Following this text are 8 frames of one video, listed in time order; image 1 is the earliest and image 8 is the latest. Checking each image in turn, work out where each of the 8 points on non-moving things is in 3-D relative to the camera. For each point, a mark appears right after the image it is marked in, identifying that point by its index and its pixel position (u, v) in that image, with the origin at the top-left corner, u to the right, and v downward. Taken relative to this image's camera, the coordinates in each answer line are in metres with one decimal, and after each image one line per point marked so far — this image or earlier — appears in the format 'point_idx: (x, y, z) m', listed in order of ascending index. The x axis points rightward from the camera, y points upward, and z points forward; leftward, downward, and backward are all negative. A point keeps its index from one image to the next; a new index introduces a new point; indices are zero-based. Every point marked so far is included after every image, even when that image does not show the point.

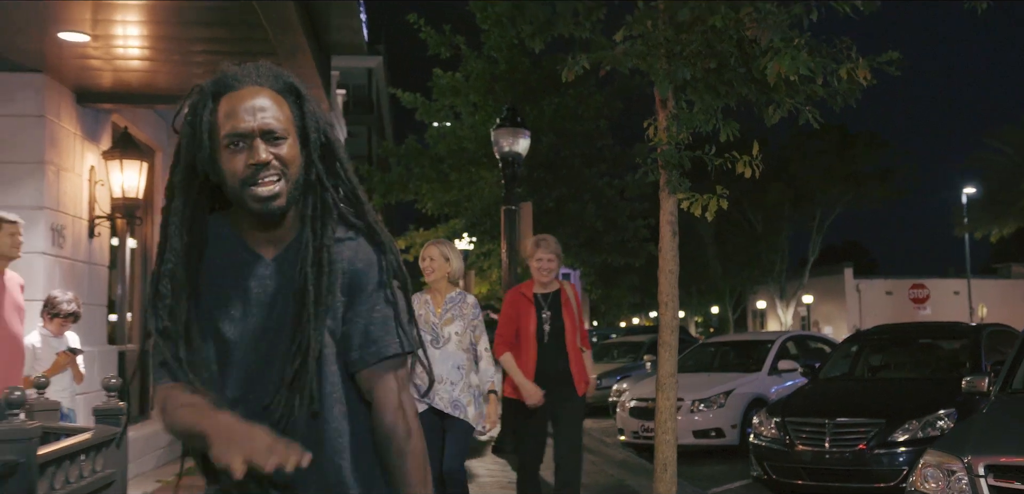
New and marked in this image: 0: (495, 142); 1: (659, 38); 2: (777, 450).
0: (-0.2, +1.4, +14.1) m
1: (+1.0, +1.5, +7.3) m
2: (+2.6, -2.0, +9.9) m
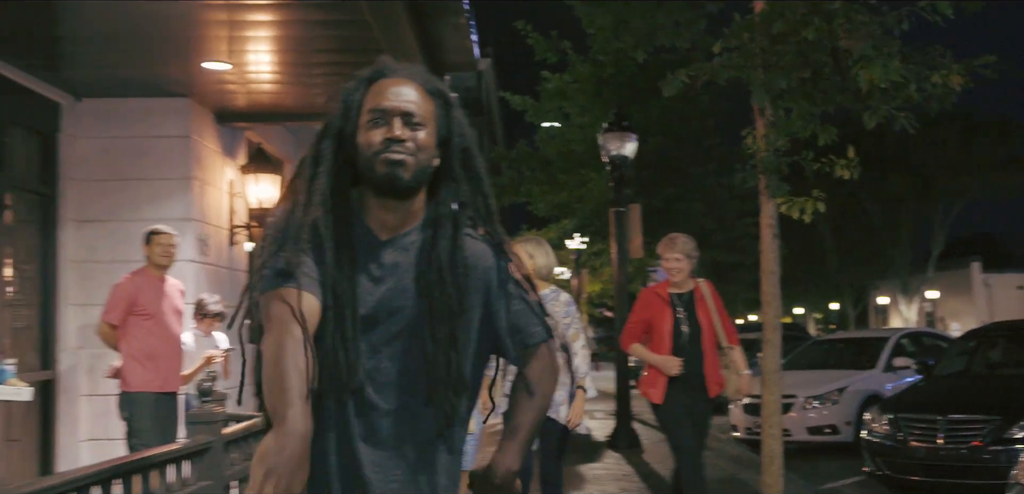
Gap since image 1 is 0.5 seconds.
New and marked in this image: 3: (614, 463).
0: (+1.3, +1.4, +14.4) m
1: (+1.8, +1.5, +7.6) m
2: (+3.7, -2.0, +10.0) m
3: (+1.1, -2.3, +11.0) m
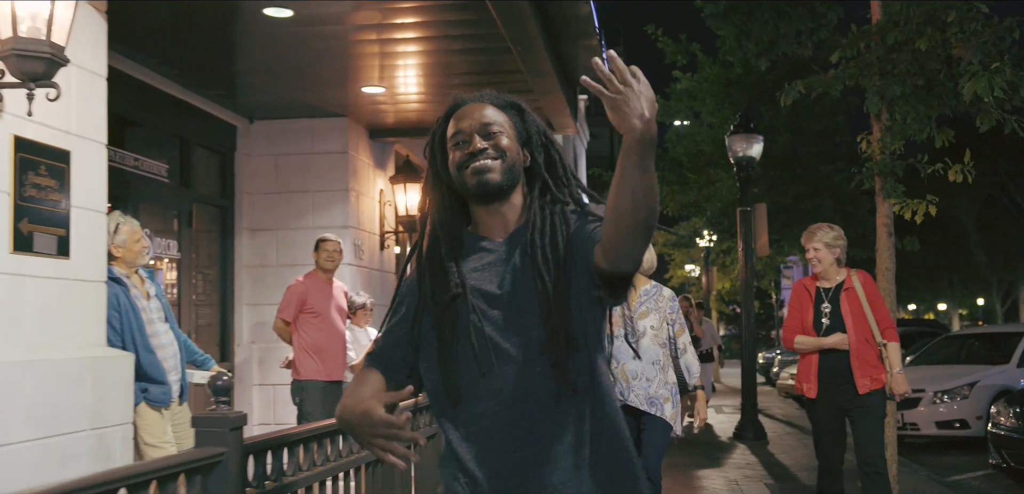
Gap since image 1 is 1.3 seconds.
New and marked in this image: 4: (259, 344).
0: (+3.2, +1.4, +14.9) m
1: (+2.8, +1.5, +8.1) m
2: (+5.0, -1.9, +10.2) m
3: (+2.6, -2.3, +11.5) m
4: (-2.5, -0.9, +10.1) m
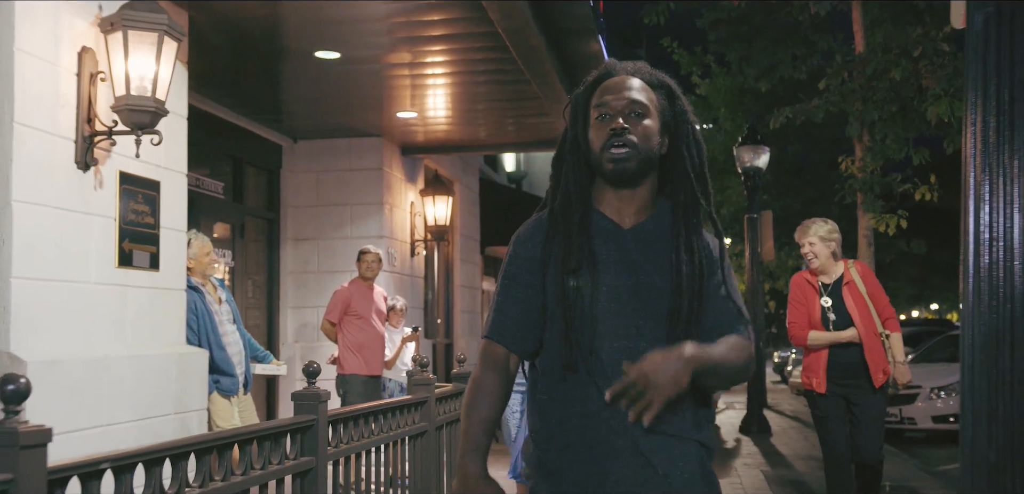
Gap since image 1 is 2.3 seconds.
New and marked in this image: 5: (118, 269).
0: (+3.5, +1.4, +15.8) m
1: (+3.0, +1.4, +9.0) m
2: (+5.2, -2.0, +11.1) m
3: (+2.8, -2.4, +12.5) m
4: (-2.3, -1.0, +11.1) m
5: (-2.2, -0.1, +5.8) m
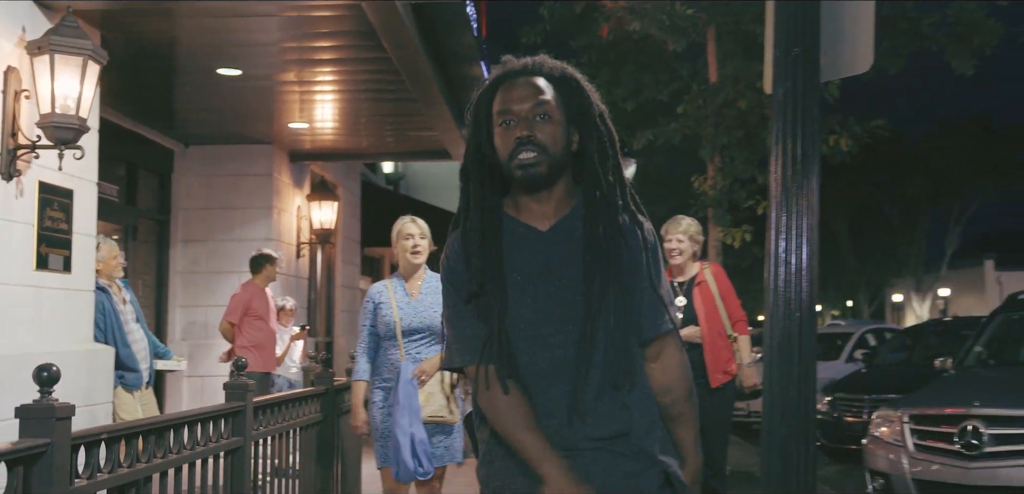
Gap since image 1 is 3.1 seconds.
0: (+1.5, +1.3, +16.9) m
1: (+1.9, +1.3, +10.0) m
2: (+3.8, -2.1, +12.4) m
3: (+1.2, -2.5, +13.5) m
4: (-3.6, -1.0, +11.5) m
5: (-2.9, -0.2, +6.3) m
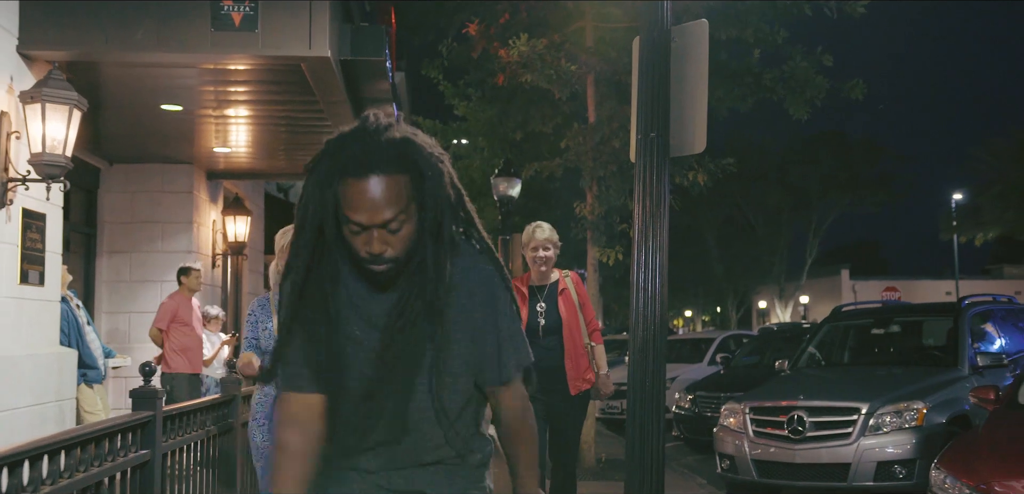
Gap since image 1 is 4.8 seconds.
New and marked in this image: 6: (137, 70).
0: (-0.3, +1.1, +18.4) m
1: (+0.8, +1.1, +11.6) m
2: (+2.4, -2.3, +14.2) m
3: (-0.2, -2.7, +14.9) m
4: (-4.8, -1.2, +12.5) m
5: (-3.5, -0.3, +7.3) m
6: (-3.1, +1.5, +8.6) m
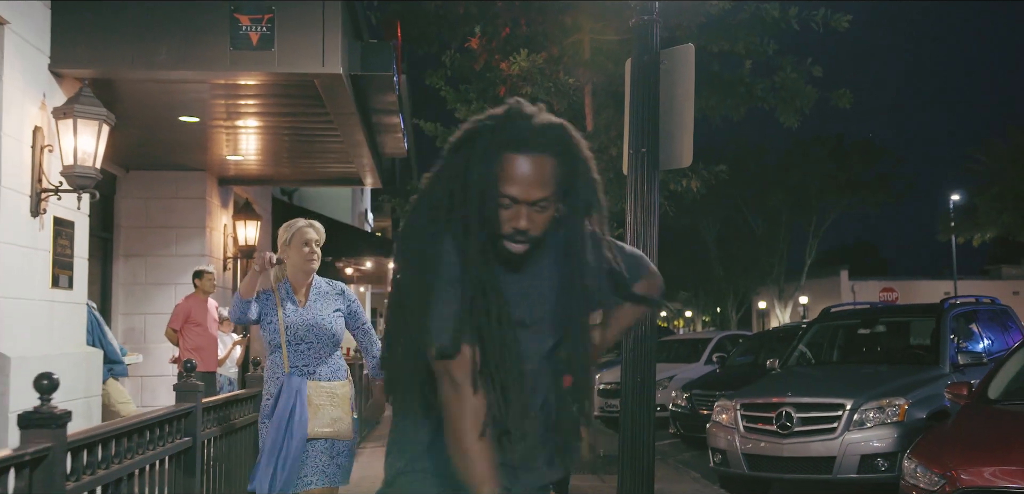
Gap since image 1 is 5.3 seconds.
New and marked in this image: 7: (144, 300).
0: (-0.3, +1.0, +18.8) m
1: (+0.8, +1.1, +12.1) m
2: (+2.5, -2.4, +14.6) m
3: (-0.2, -2.7, +15.4) m
4: (-4.8, -1.2, +12.9) m
5: (-3.5, -0.3, +7.8) m
6: (-3.1, +1.4, +9.1) m
7: (-4.7, -0.7, +13.0) m
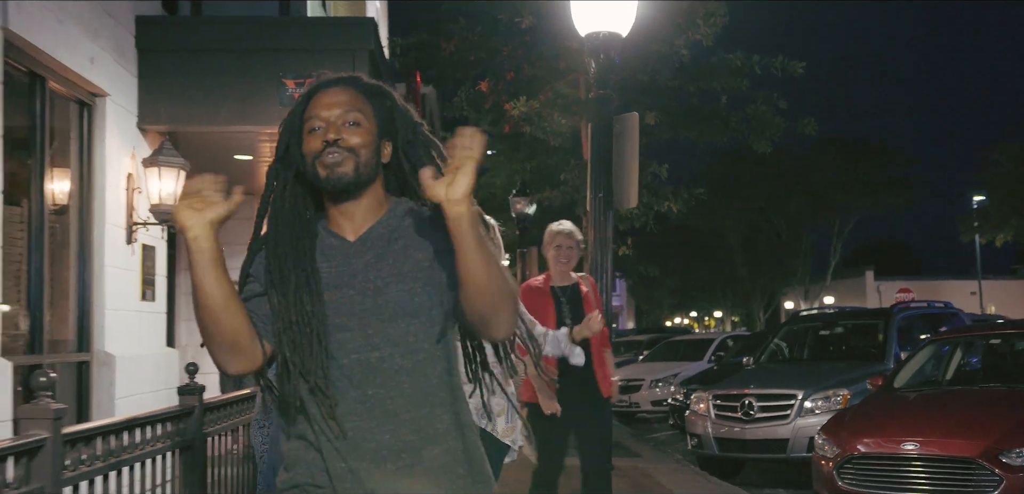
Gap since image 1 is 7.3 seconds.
0: (0.0, +0.8, +20.7) m
1: (+0.9, +0.9, +13.9) m
2: (+2.7, -2.6, +16.4) m
3: (0.0, -2.9, +17.3) m
4: (-4.7, -1.4, +15.0) m
5: (-3.6, -0.5, +9.8) m
6: (-3.1, +1.2, +11.0) m
7: (-4.5, -0.9, +15.0) m
